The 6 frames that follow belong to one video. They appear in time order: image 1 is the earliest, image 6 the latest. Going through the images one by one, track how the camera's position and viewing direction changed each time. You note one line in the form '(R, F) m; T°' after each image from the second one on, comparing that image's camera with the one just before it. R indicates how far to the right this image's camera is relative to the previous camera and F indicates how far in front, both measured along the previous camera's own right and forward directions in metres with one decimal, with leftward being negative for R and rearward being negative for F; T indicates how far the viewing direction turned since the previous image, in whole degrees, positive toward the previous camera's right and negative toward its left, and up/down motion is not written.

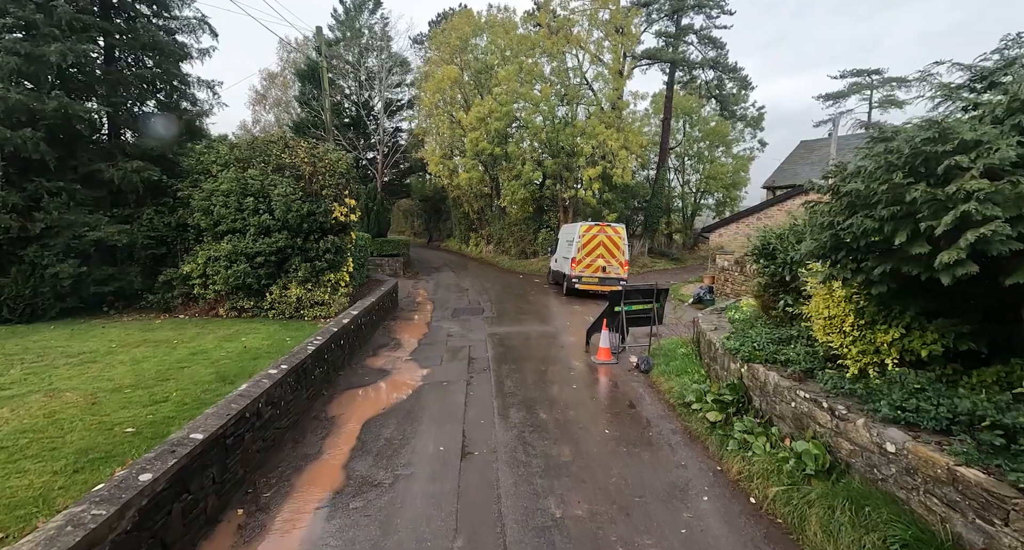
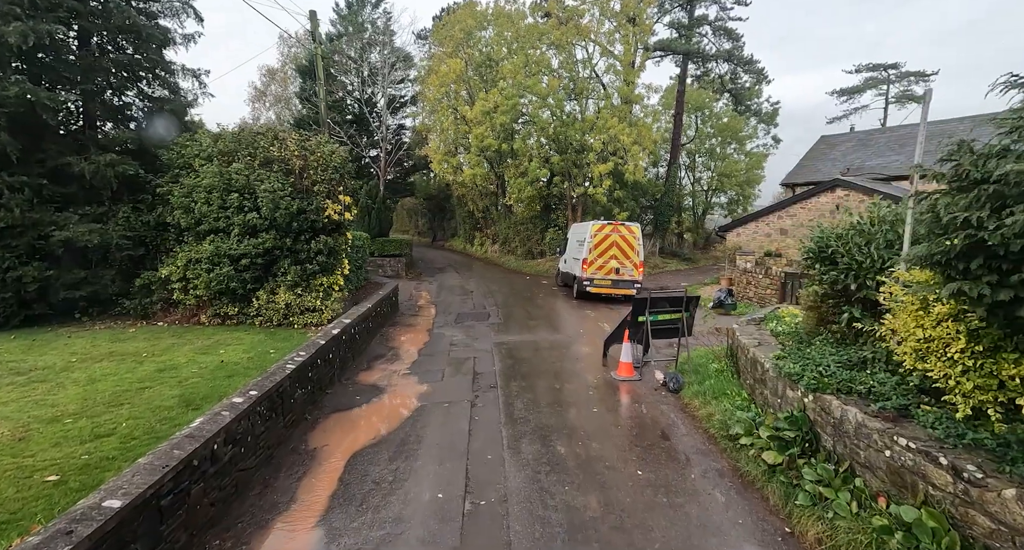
(-0.1, +0.8) m; -1°
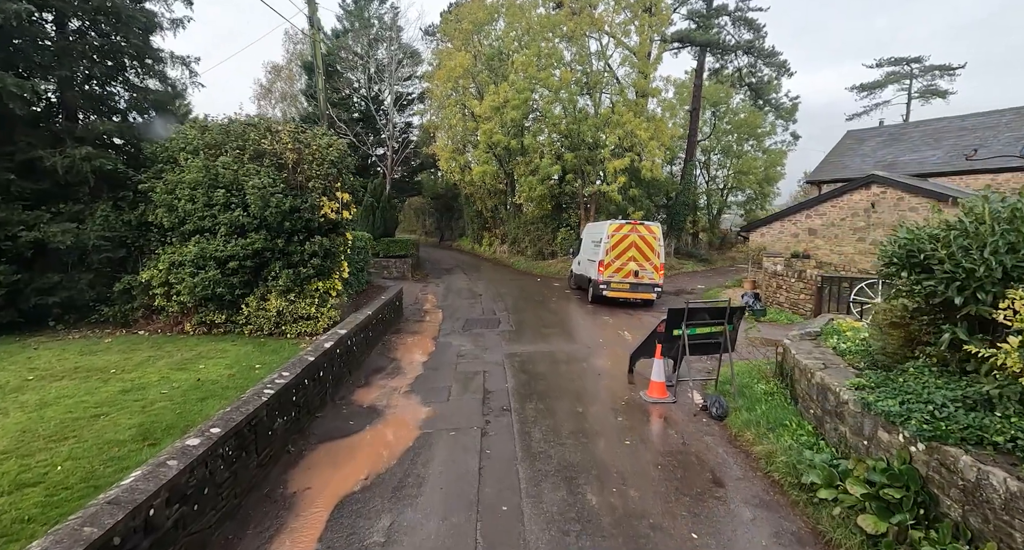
(-0.1, +0.8) m; -1°
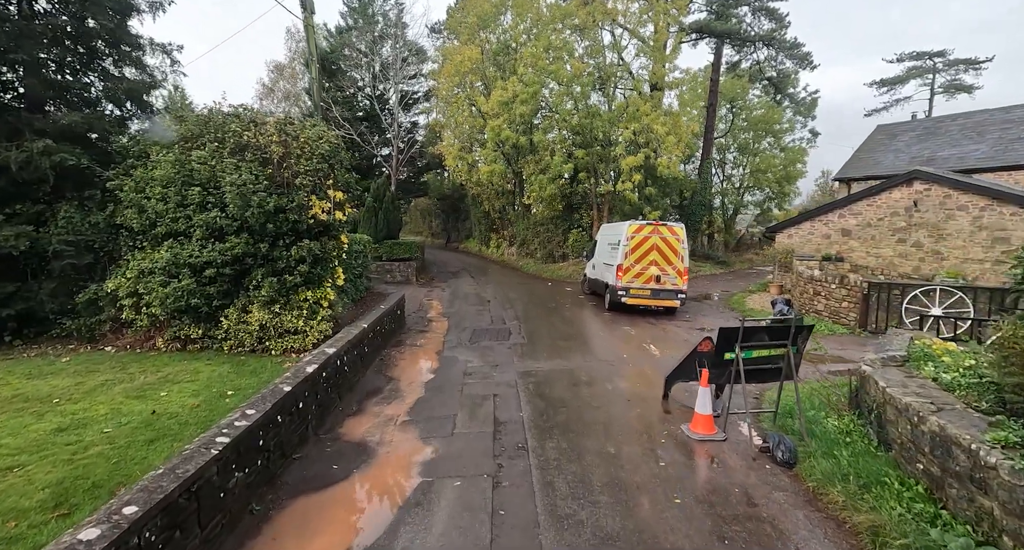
(-0.1, +1.0) m; -1°
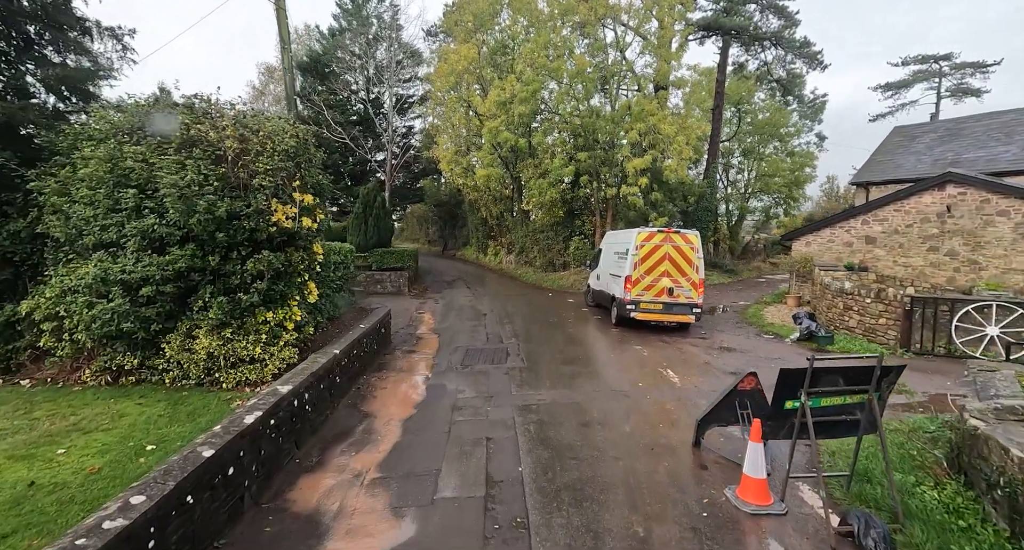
(0.0, +1.1) m; 0°
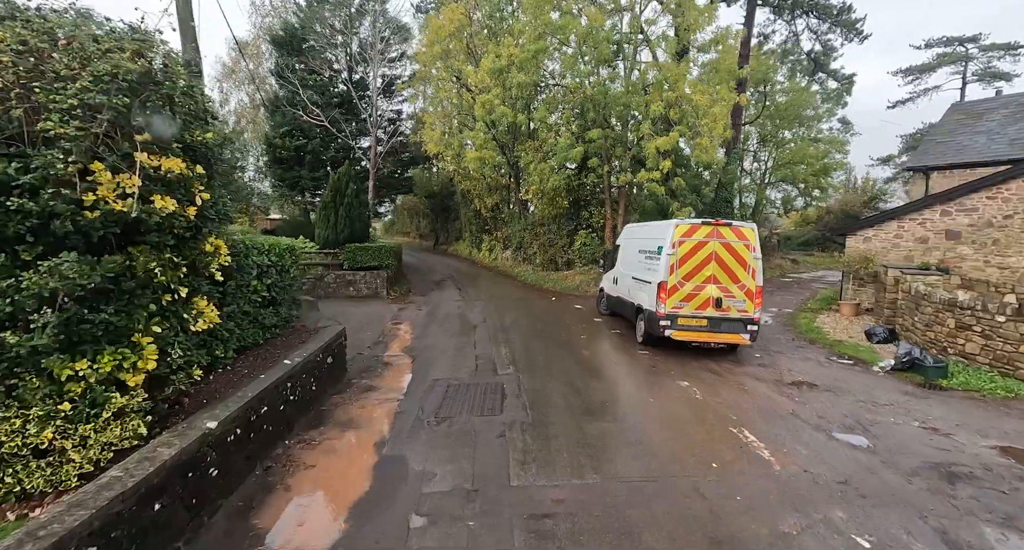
(0.0, +2.7) m; +1°
